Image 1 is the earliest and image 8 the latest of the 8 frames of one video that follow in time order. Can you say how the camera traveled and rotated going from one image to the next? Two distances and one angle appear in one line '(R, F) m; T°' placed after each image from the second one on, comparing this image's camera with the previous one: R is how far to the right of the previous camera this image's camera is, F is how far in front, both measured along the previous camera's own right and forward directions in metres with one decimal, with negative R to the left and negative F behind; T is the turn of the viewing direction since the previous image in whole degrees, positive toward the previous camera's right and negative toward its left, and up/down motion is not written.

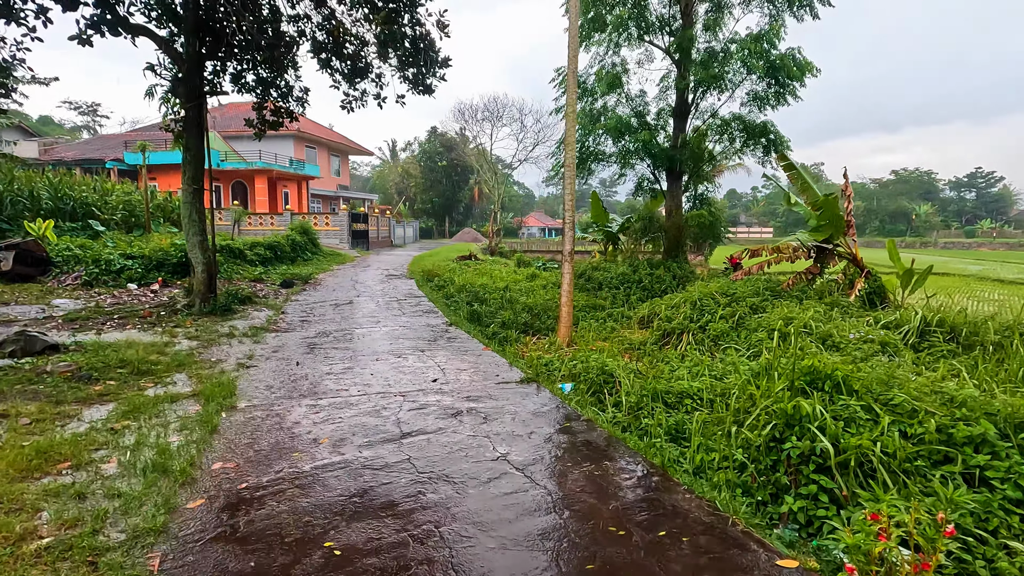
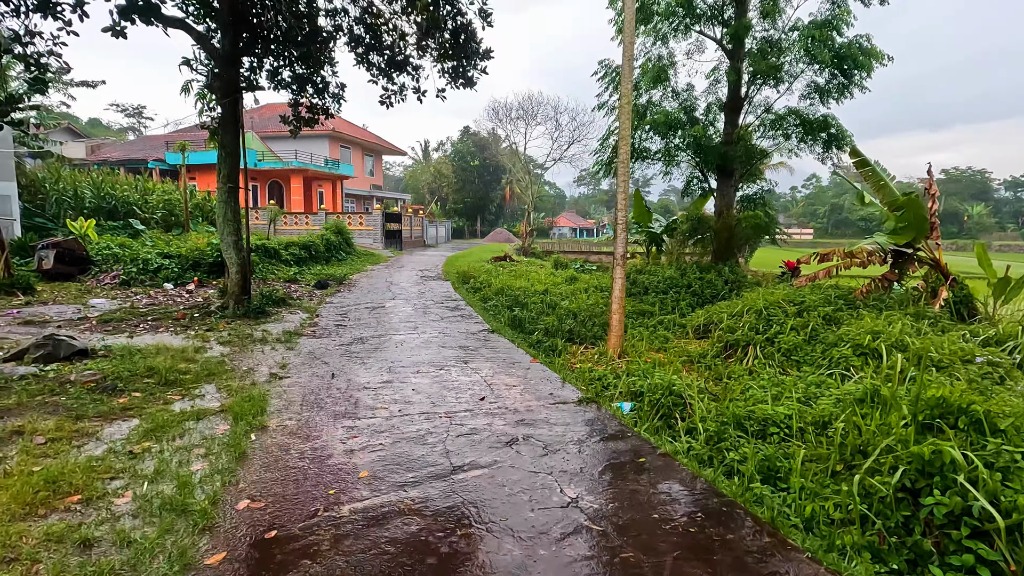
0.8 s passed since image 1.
(-0.2, +0.4) m; -3°
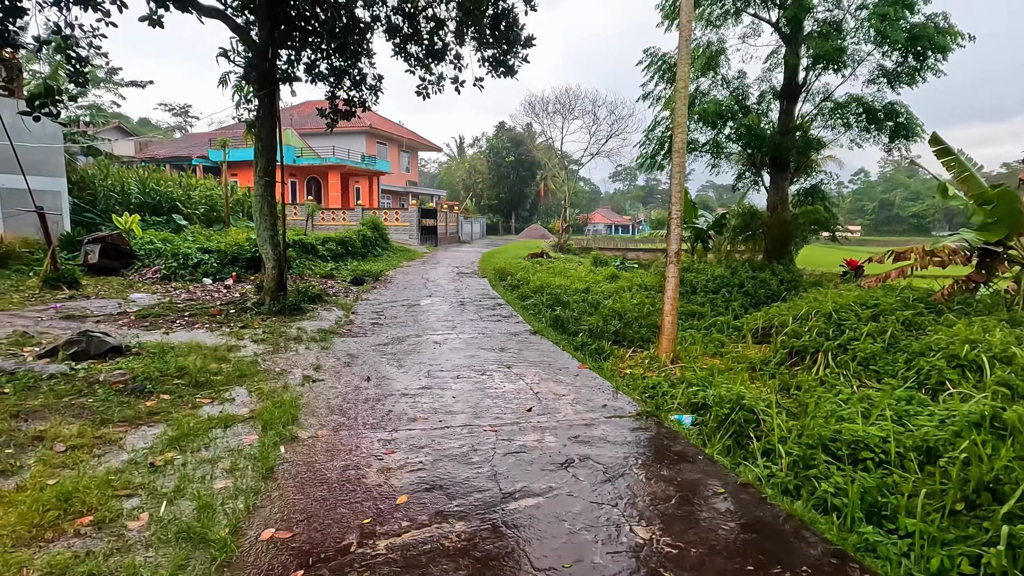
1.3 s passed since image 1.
(-0.1, +0.3) m; -4°
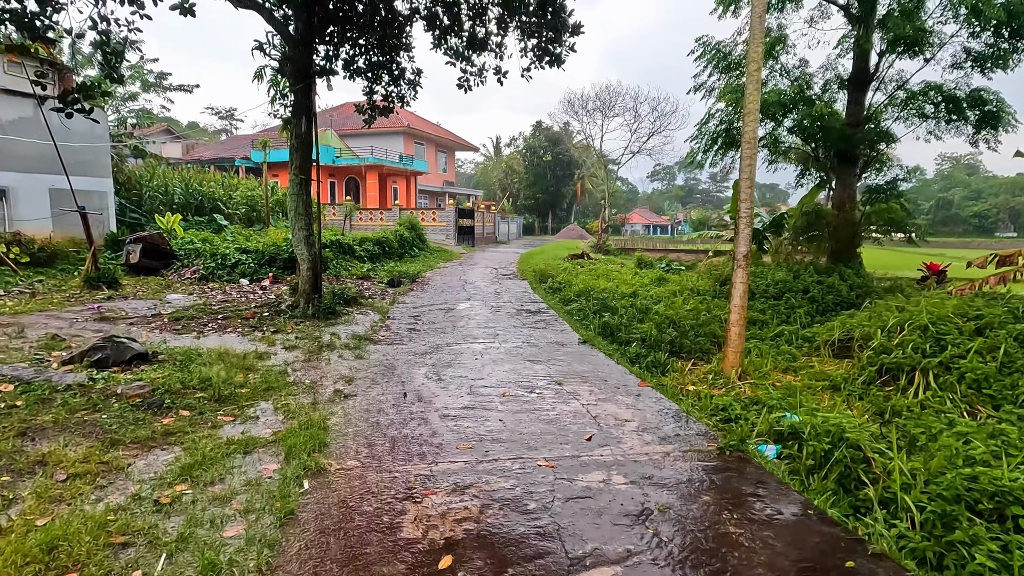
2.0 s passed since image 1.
(-0.1, +0.4) m; -4°
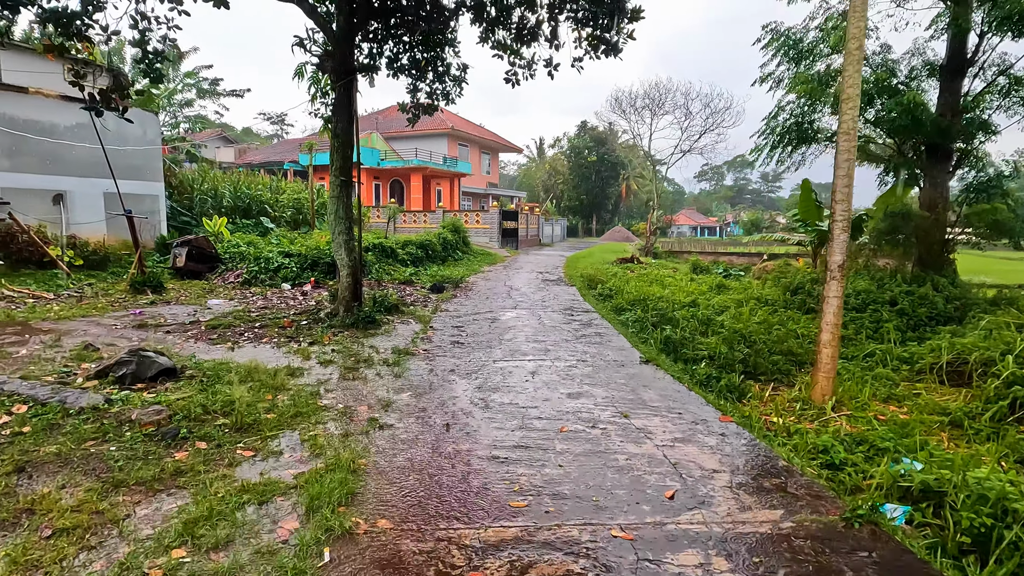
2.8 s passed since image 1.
(-0.1, +0.5) m; -4°
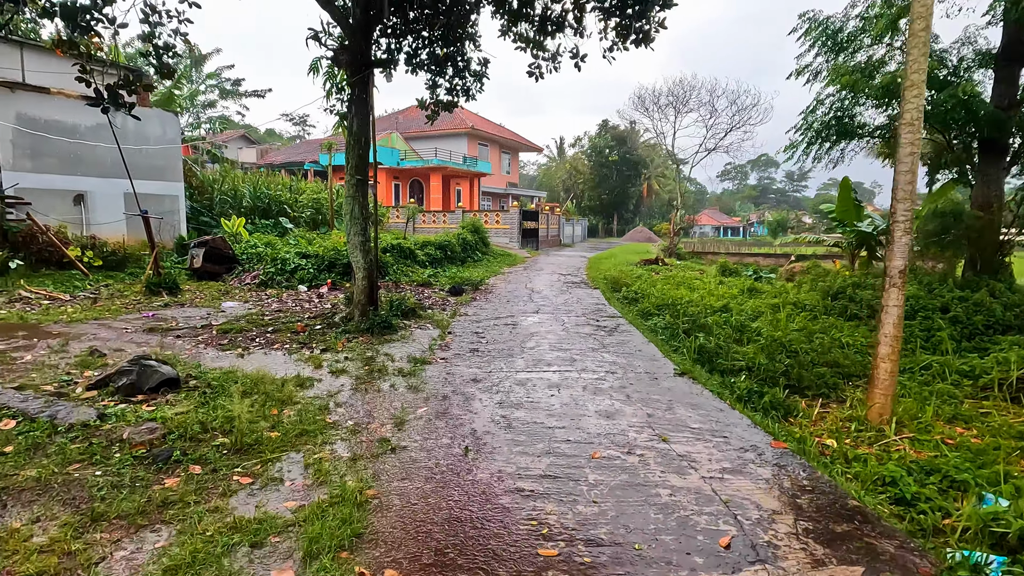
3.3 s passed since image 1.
(0.0, +0.3) m; -2°
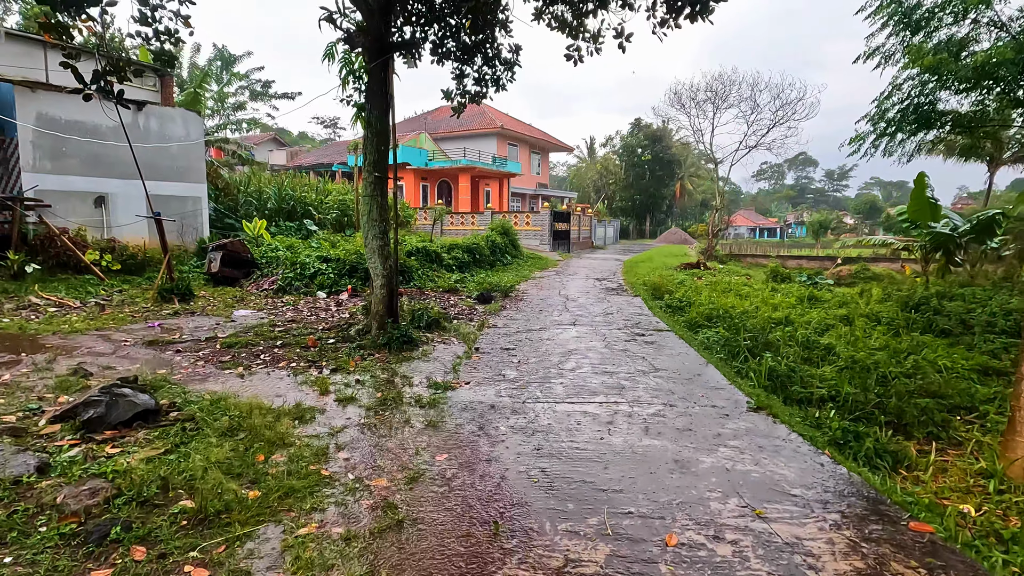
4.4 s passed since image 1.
(-0.1, +0.6) m; -3°
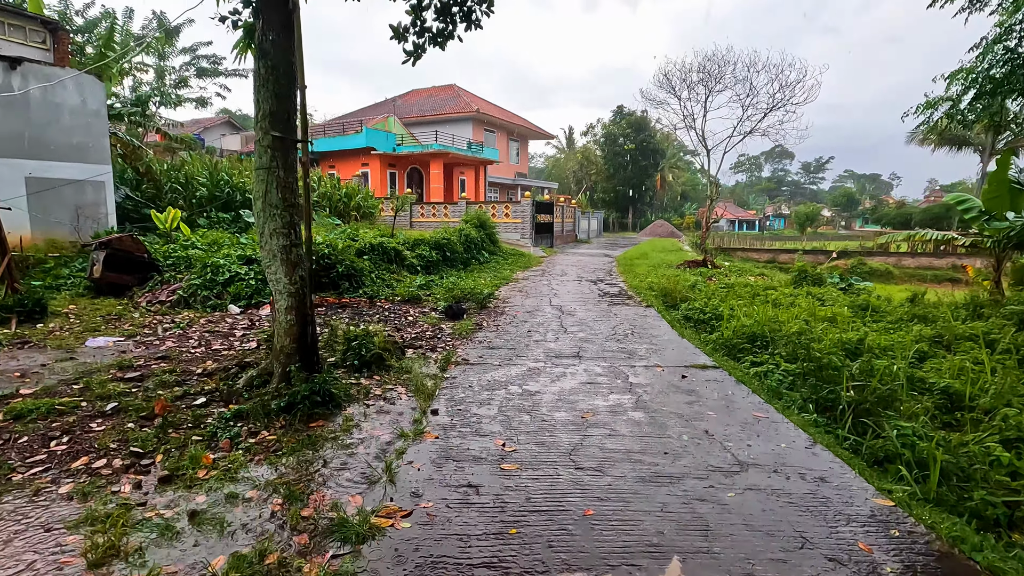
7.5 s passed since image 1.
(0.0, +1.8) m; +2°
